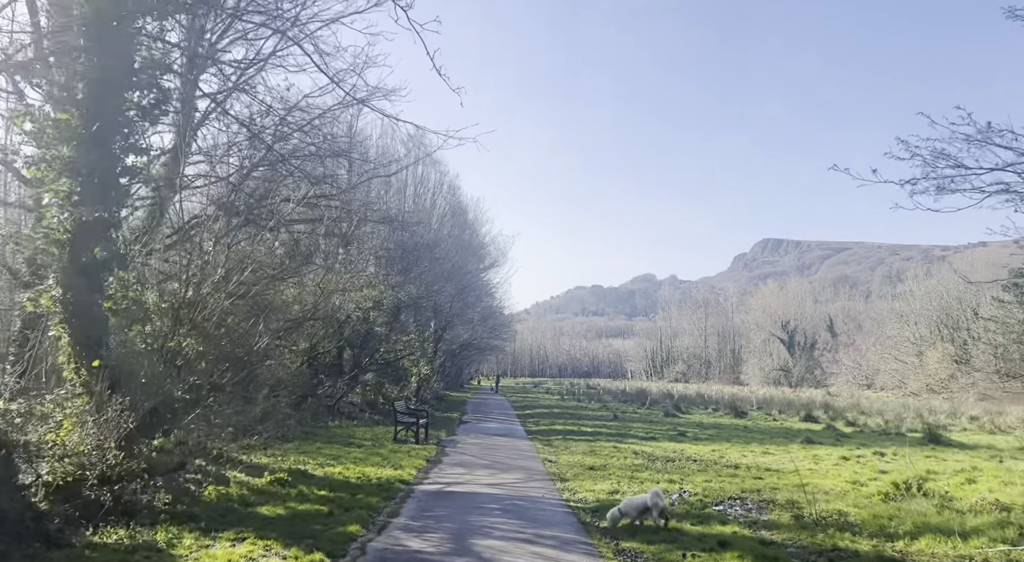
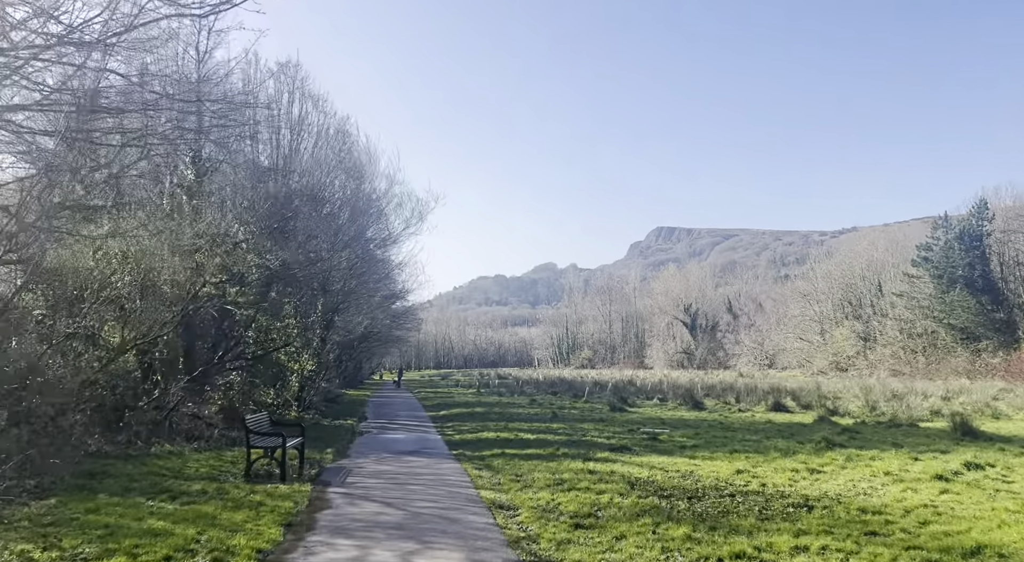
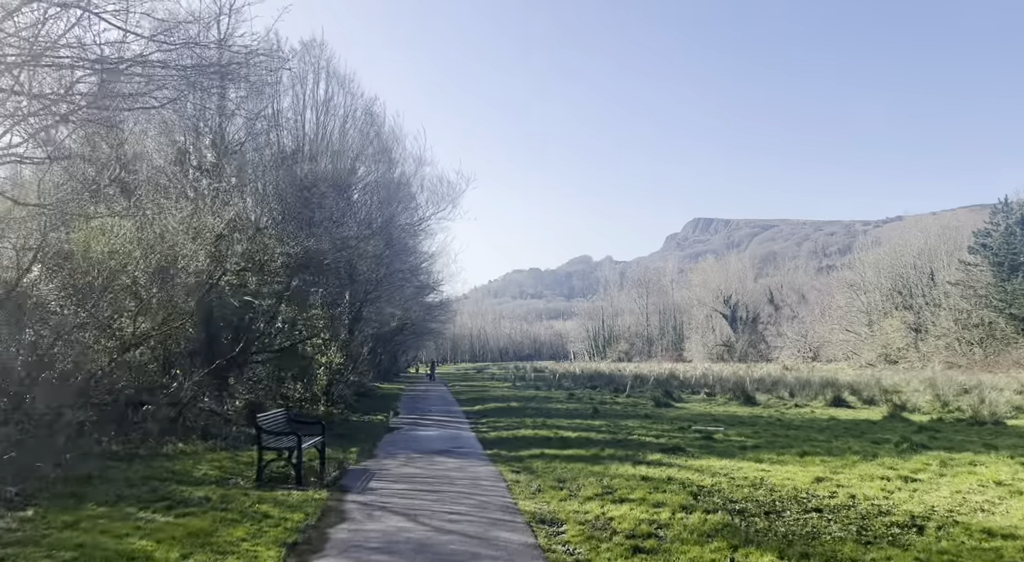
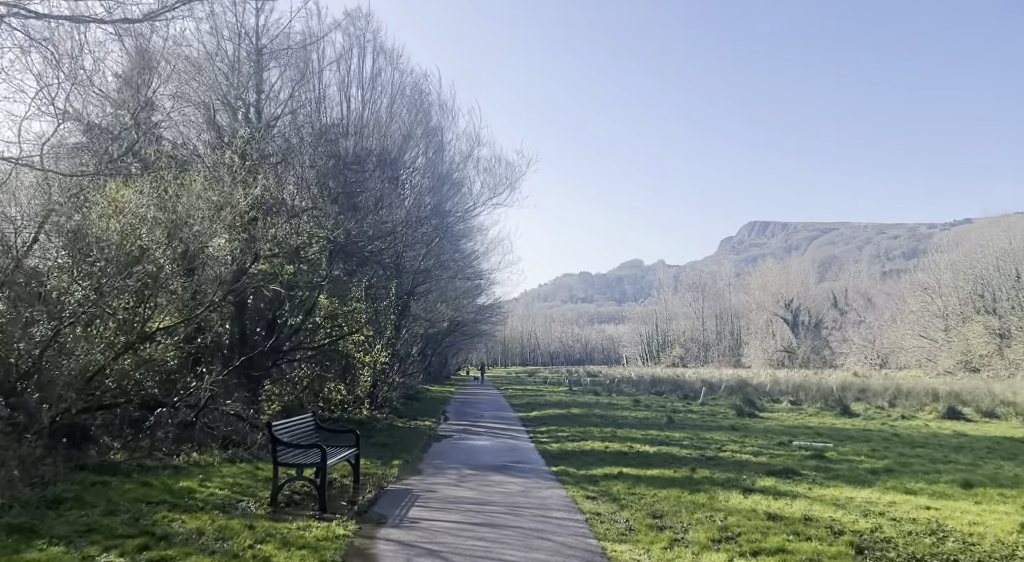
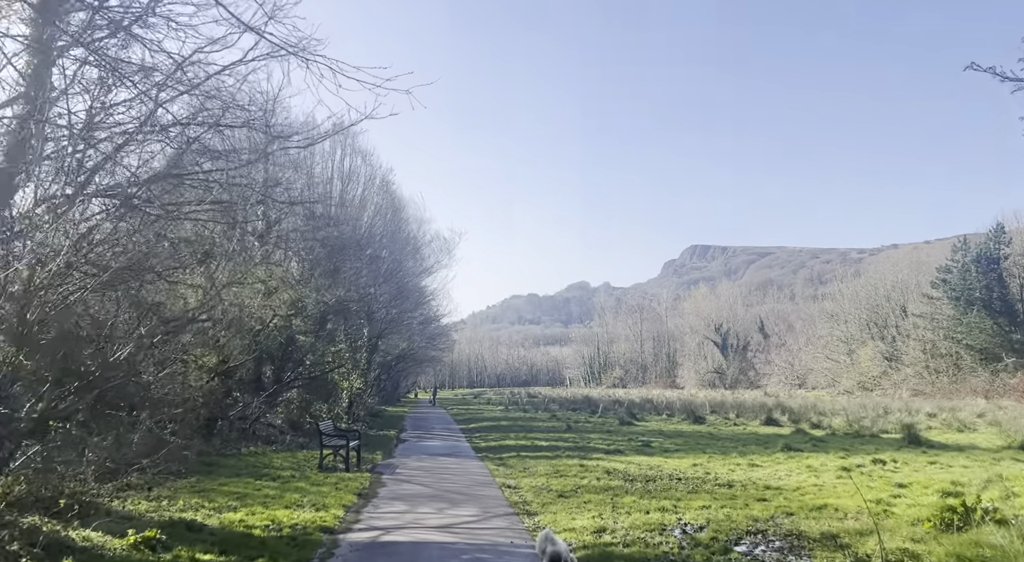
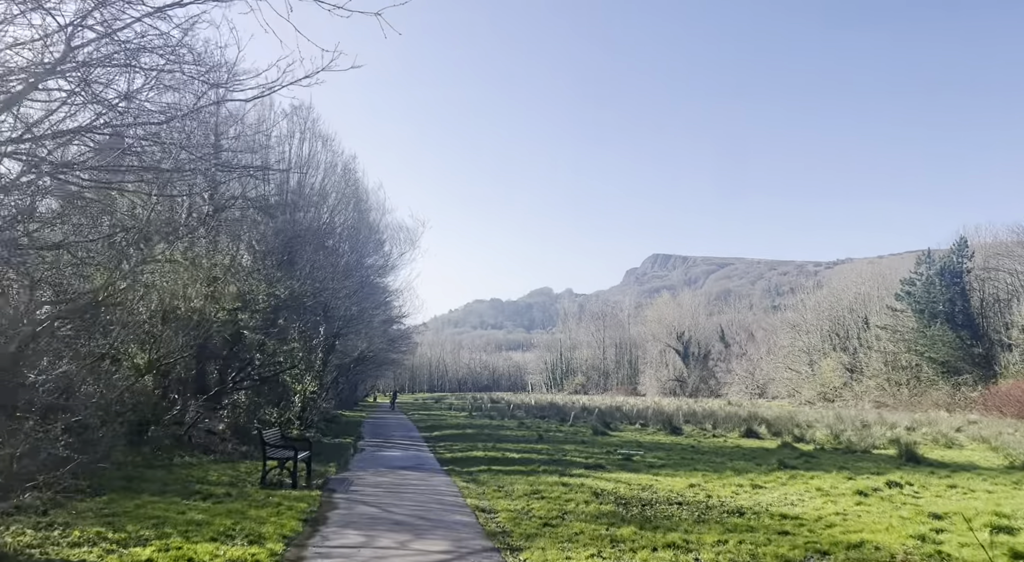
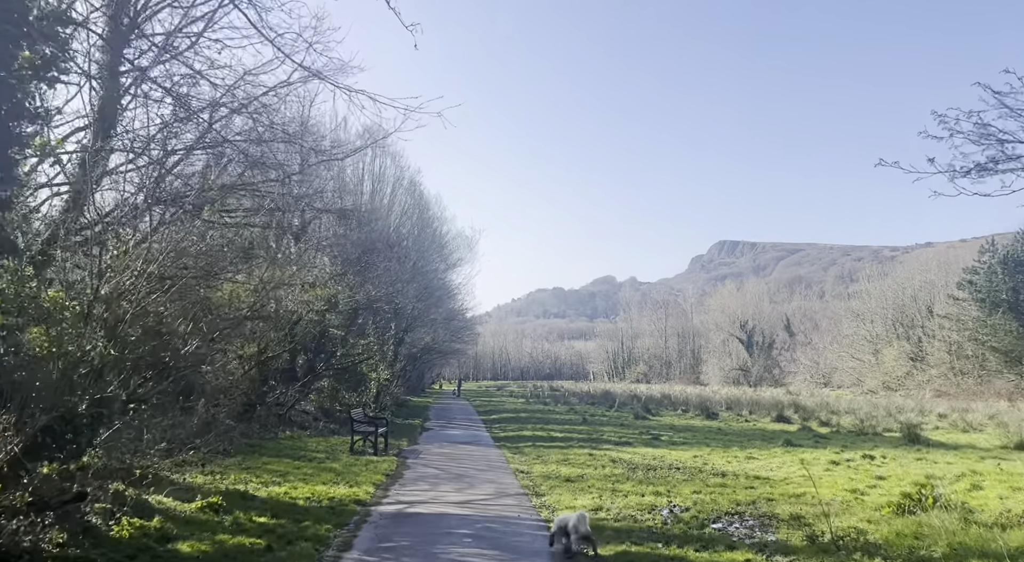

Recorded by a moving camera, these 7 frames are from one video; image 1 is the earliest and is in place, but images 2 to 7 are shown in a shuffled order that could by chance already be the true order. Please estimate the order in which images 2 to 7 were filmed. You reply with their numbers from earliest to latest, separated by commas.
7, 5, 6, 2, 3, 4
